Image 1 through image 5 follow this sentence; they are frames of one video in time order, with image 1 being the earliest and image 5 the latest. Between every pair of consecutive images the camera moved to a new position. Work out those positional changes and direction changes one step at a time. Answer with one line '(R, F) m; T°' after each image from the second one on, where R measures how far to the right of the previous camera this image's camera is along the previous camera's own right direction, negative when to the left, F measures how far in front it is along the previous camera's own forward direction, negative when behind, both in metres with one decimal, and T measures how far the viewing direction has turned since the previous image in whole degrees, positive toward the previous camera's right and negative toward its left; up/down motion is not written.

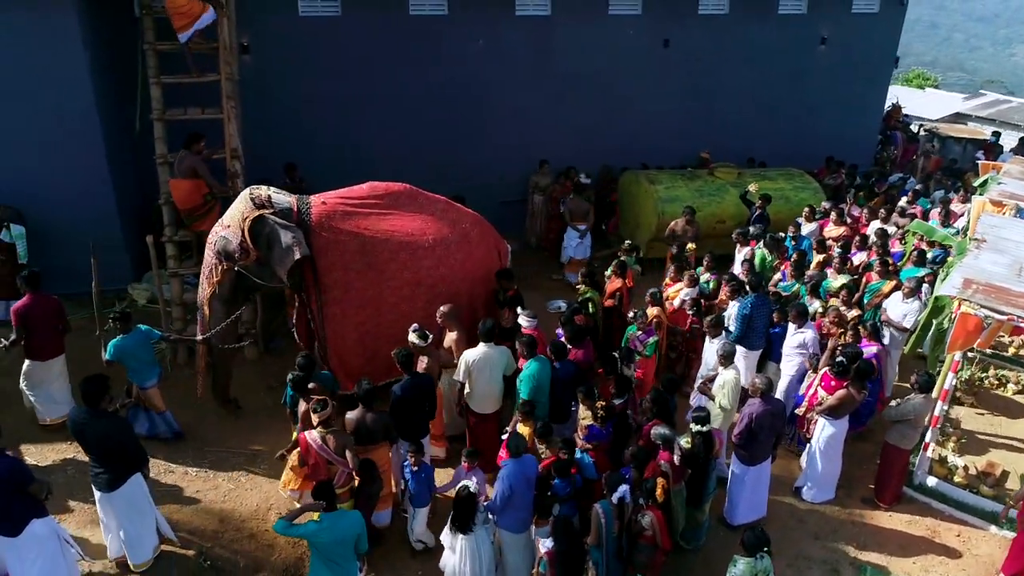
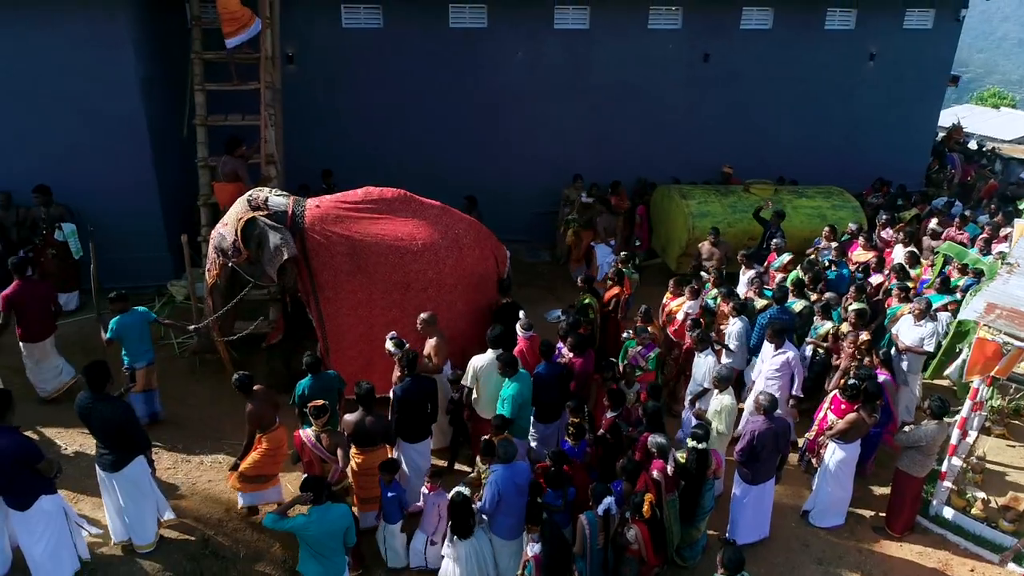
(+0.6, -0.1) m; -4°
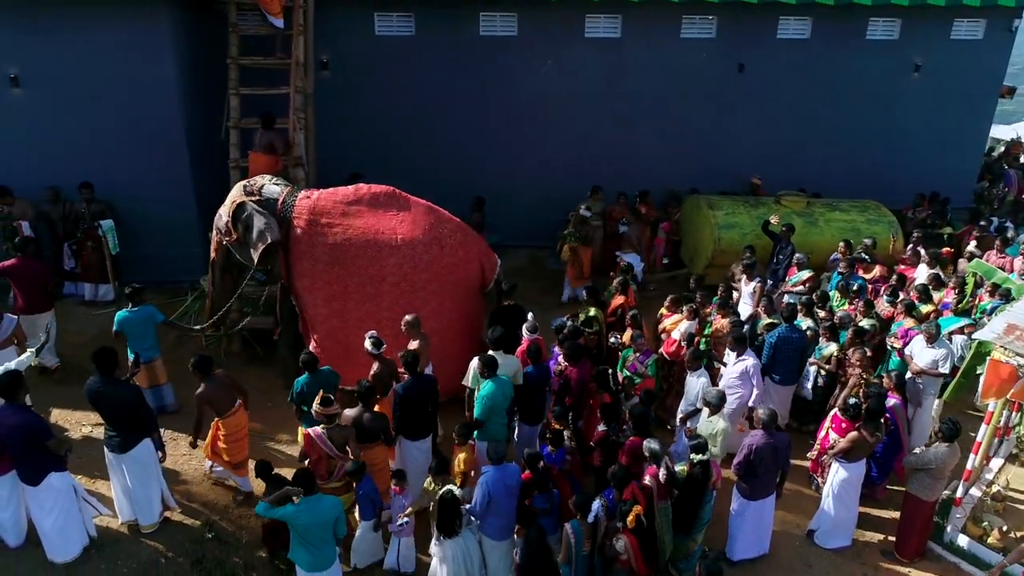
(+0.6, -0.1) m; -4°
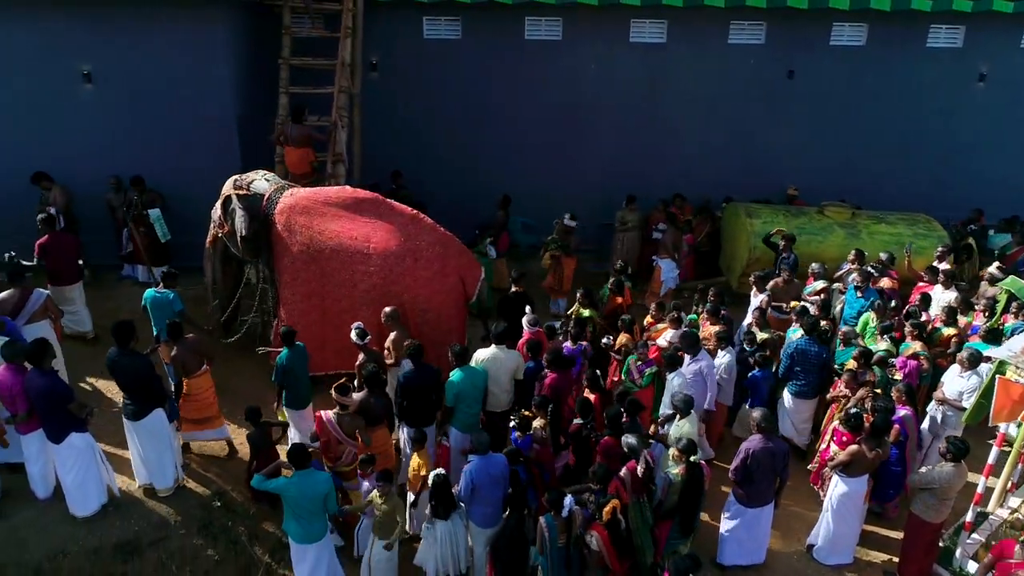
(+0.8, -0.2) m; -5°
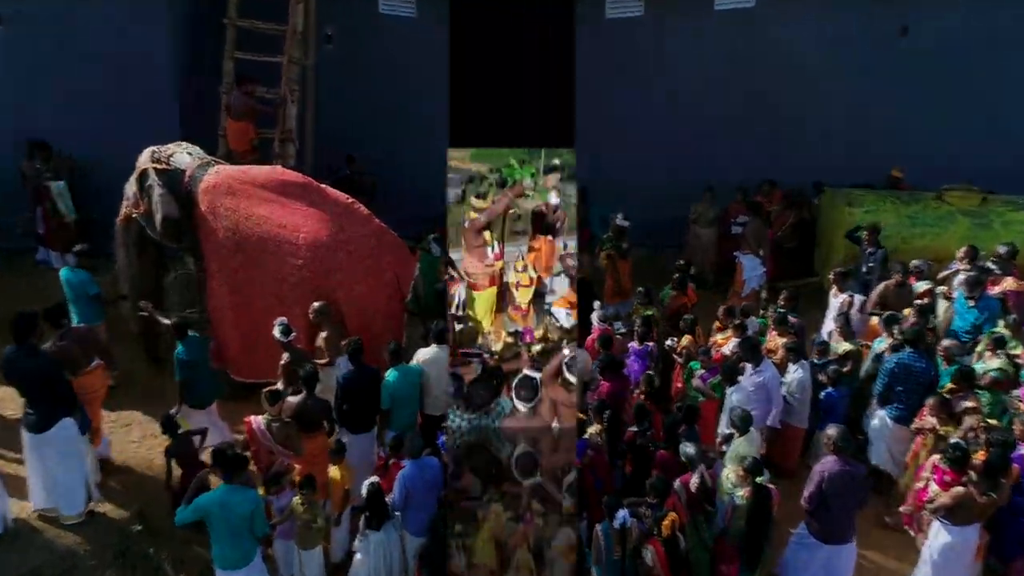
(-0.1, +1.2) m; +3°
